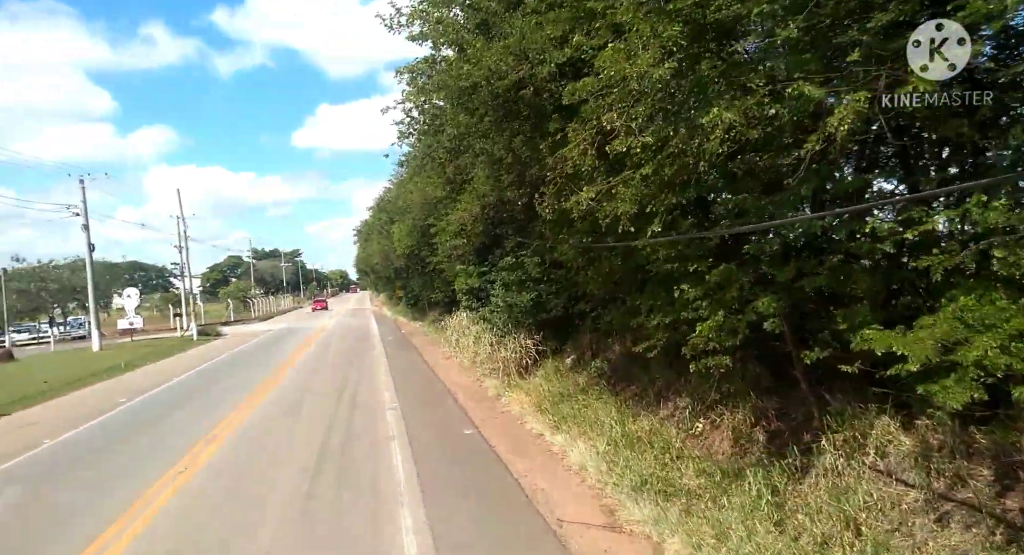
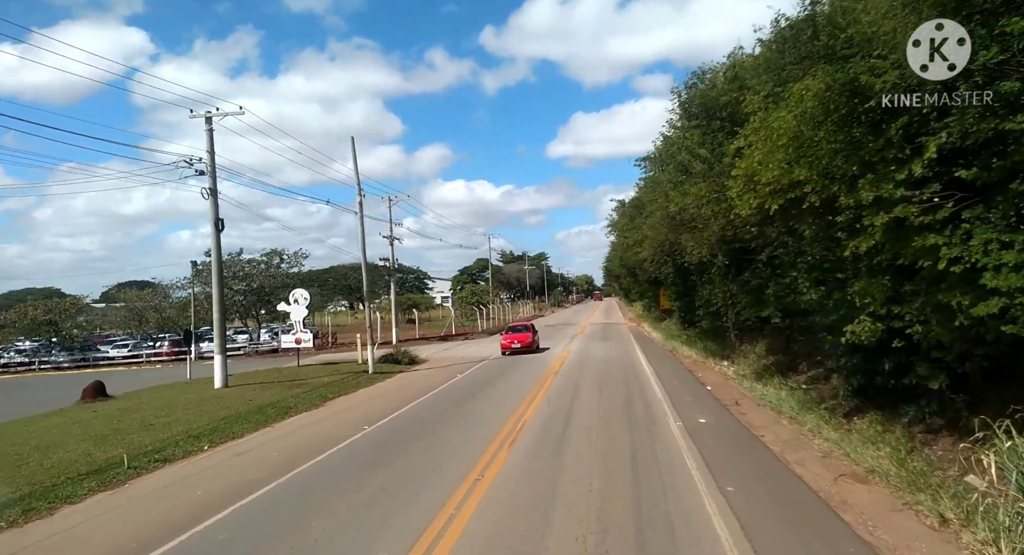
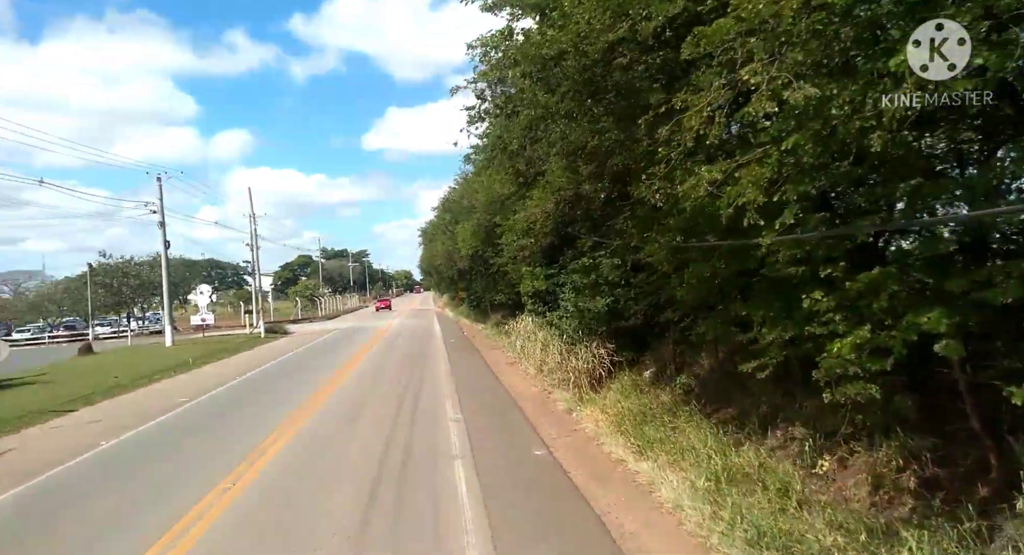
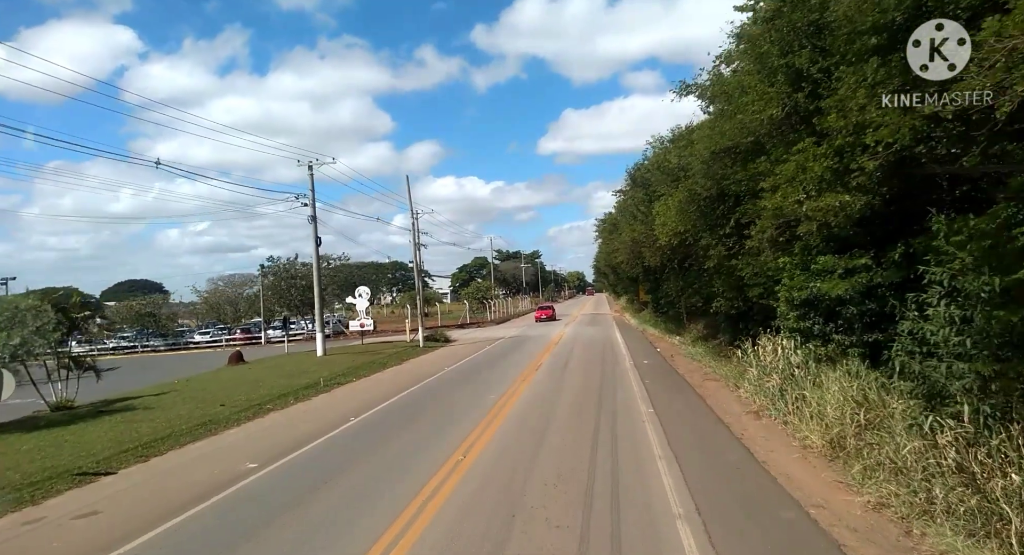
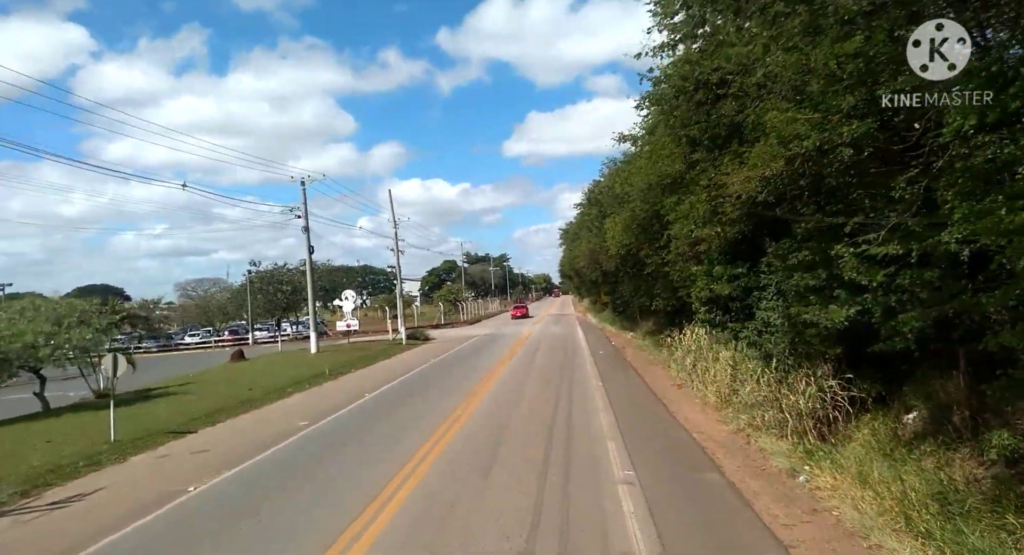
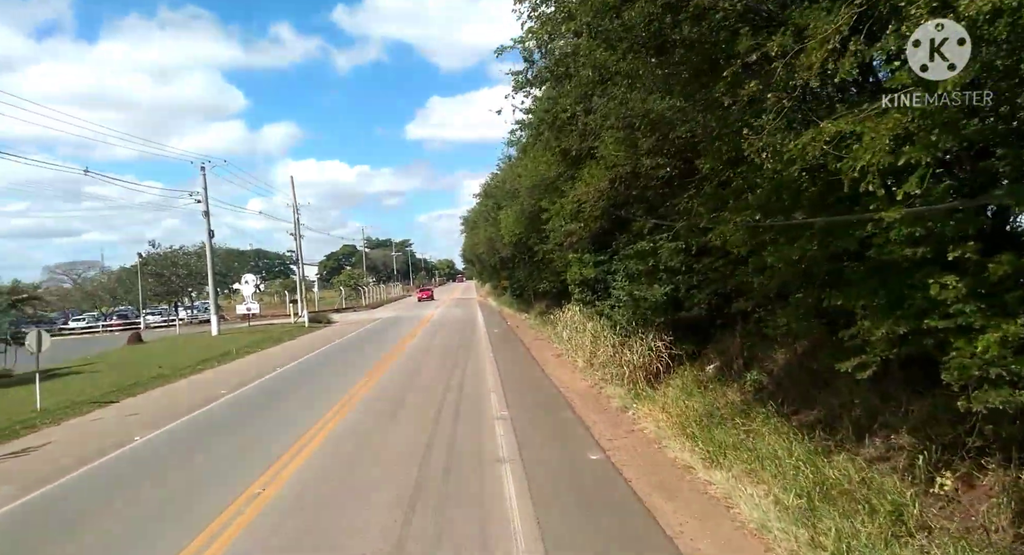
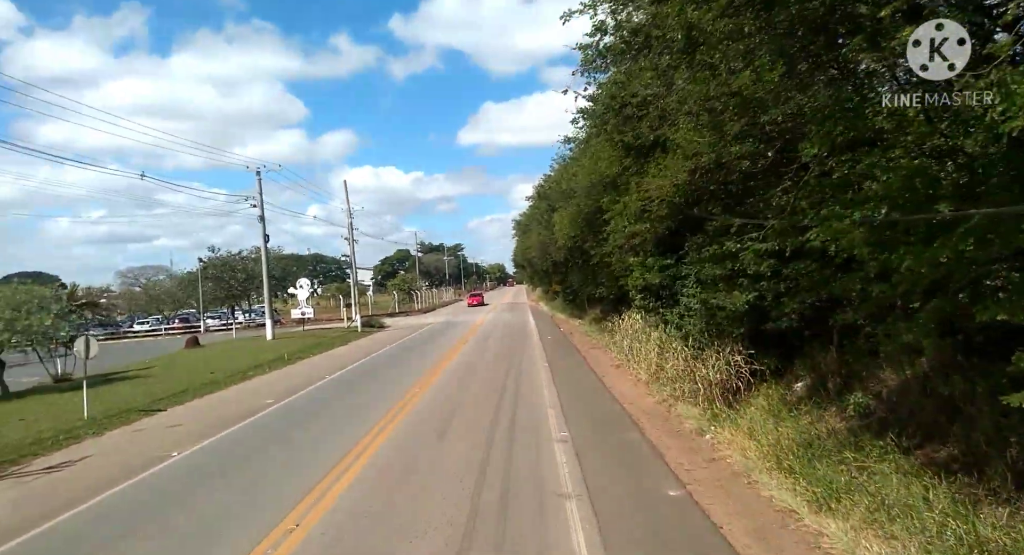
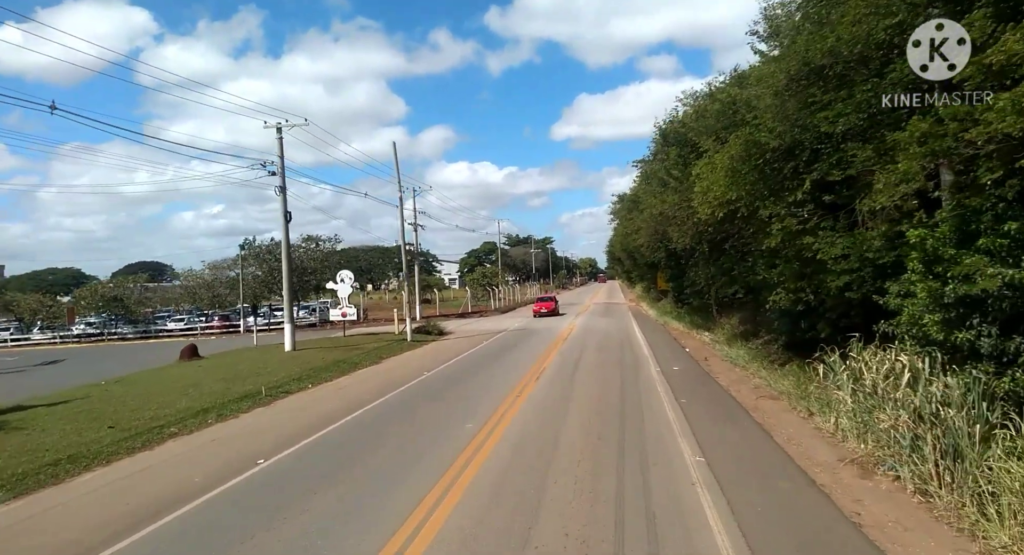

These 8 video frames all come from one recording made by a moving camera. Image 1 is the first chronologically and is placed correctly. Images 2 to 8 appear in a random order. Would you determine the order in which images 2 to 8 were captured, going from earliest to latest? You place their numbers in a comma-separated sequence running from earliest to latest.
3, 6, 7, 5, 4, 8, 2
